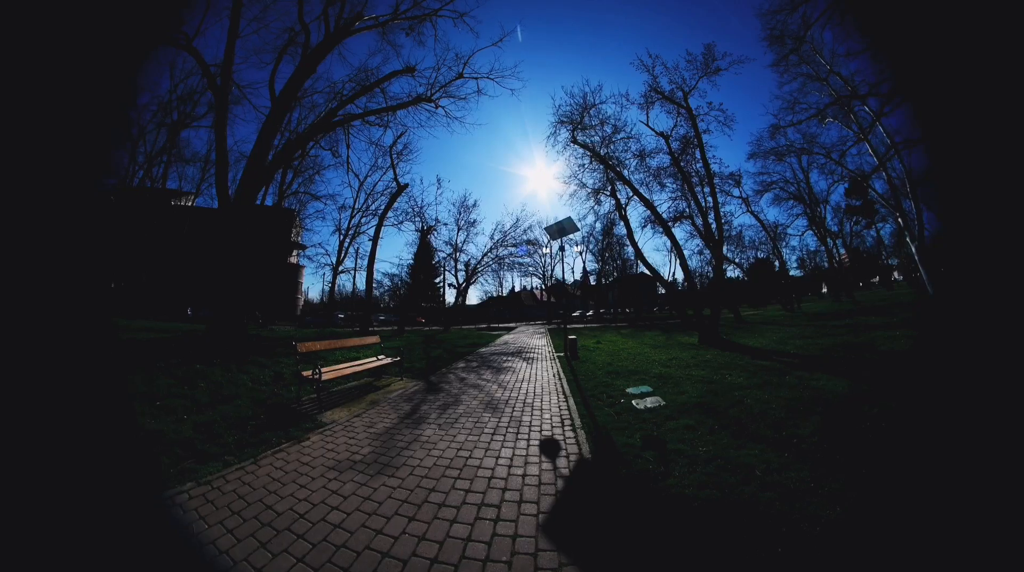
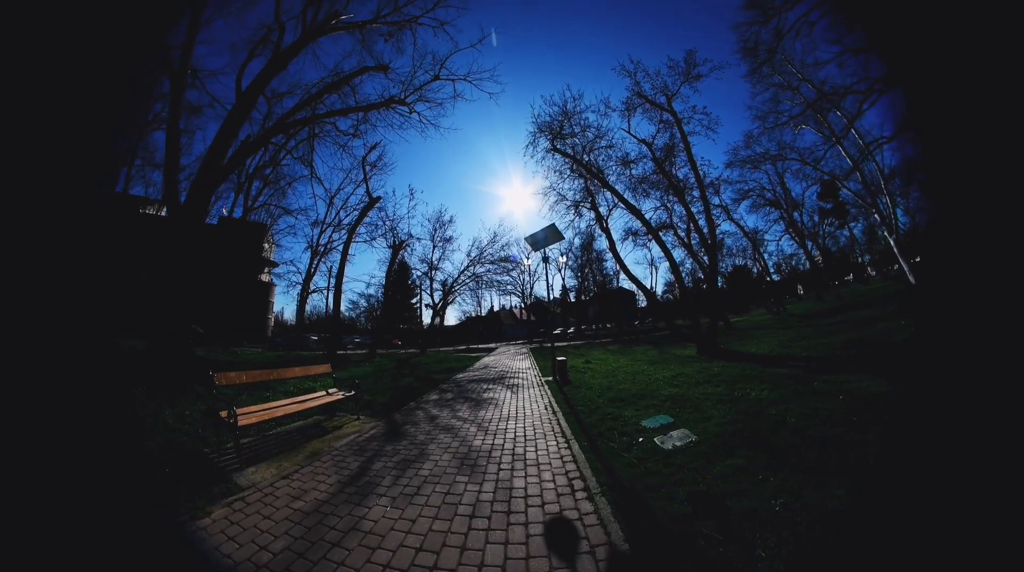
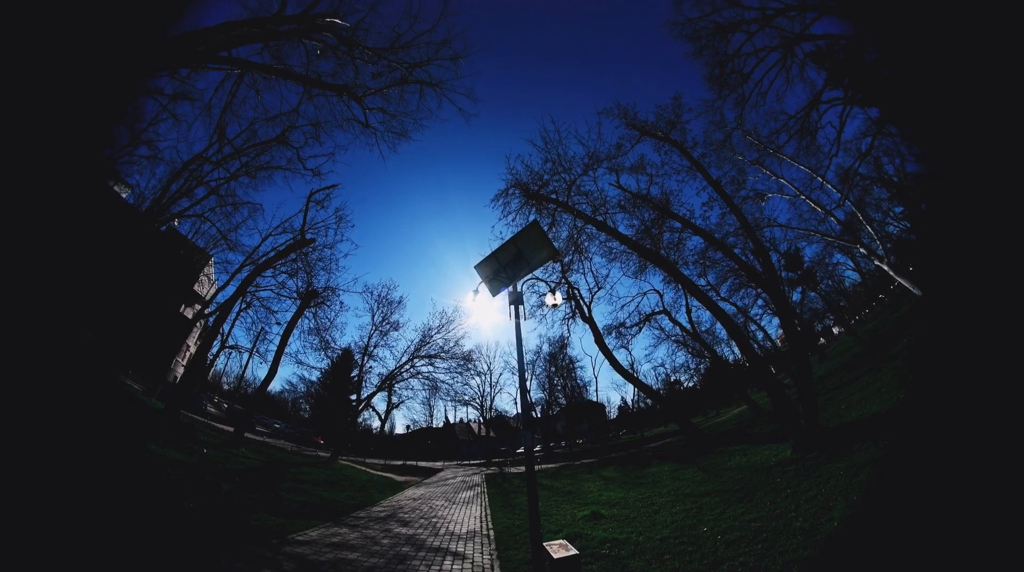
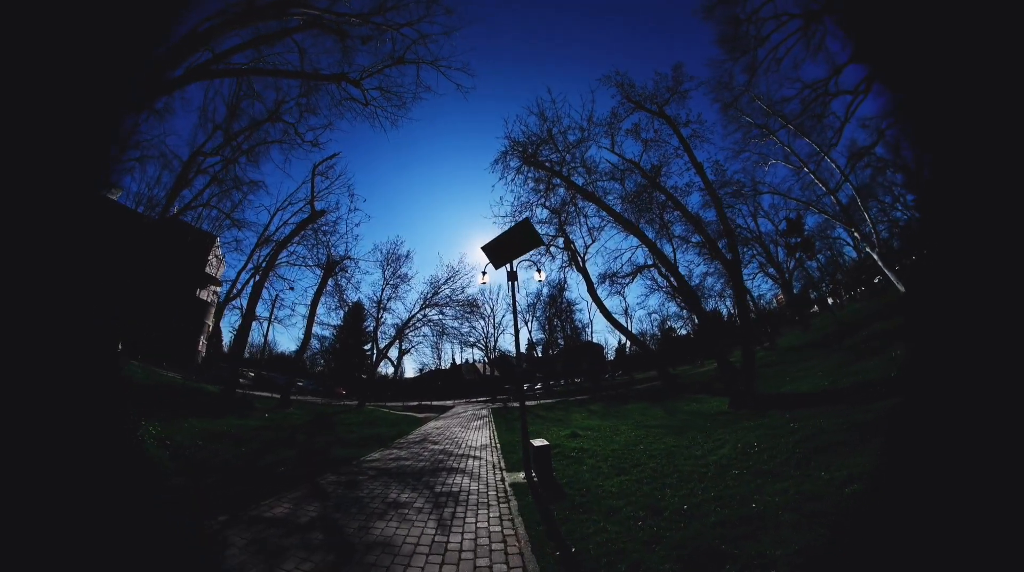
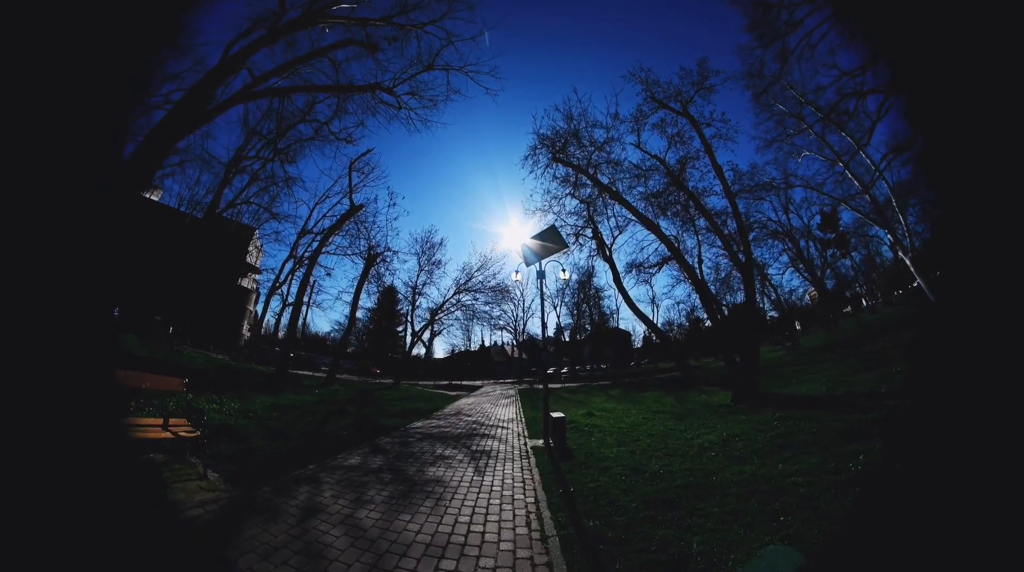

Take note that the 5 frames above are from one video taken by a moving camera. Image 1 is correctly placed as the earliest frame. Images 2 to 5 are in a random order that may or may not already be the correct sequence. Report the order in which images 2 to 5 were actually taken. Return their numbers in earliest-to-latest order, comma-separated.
2, 5, 4, 3
